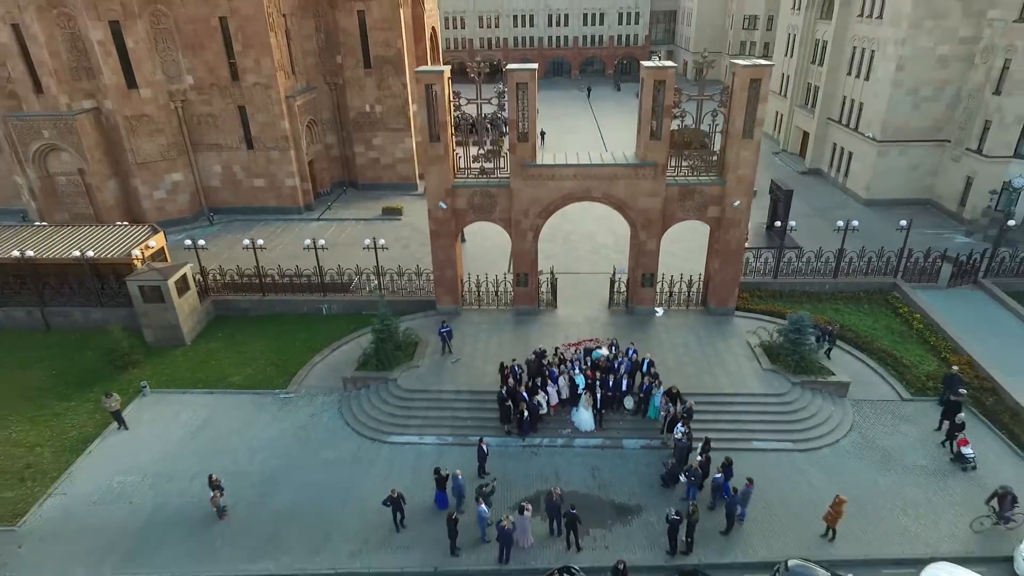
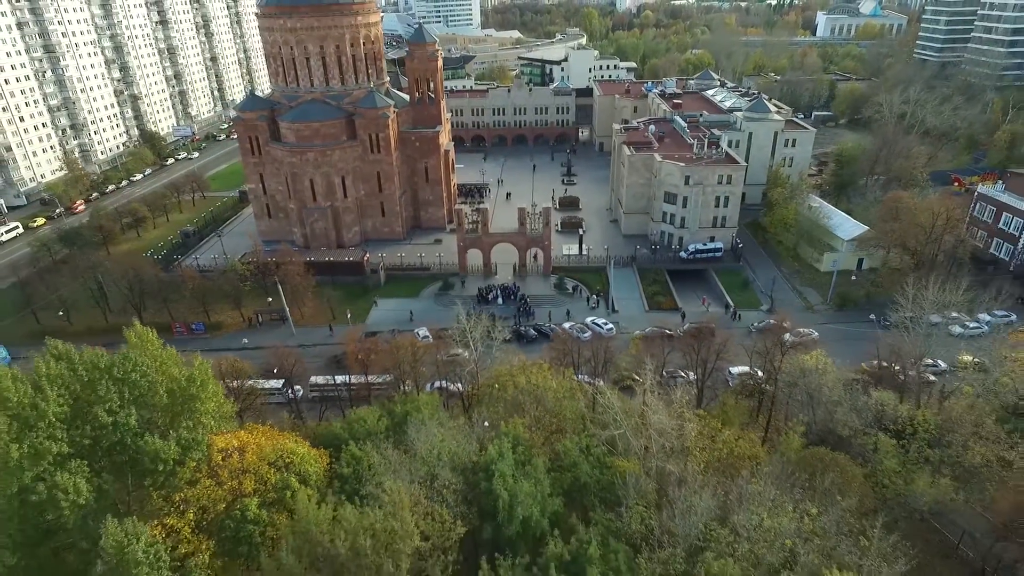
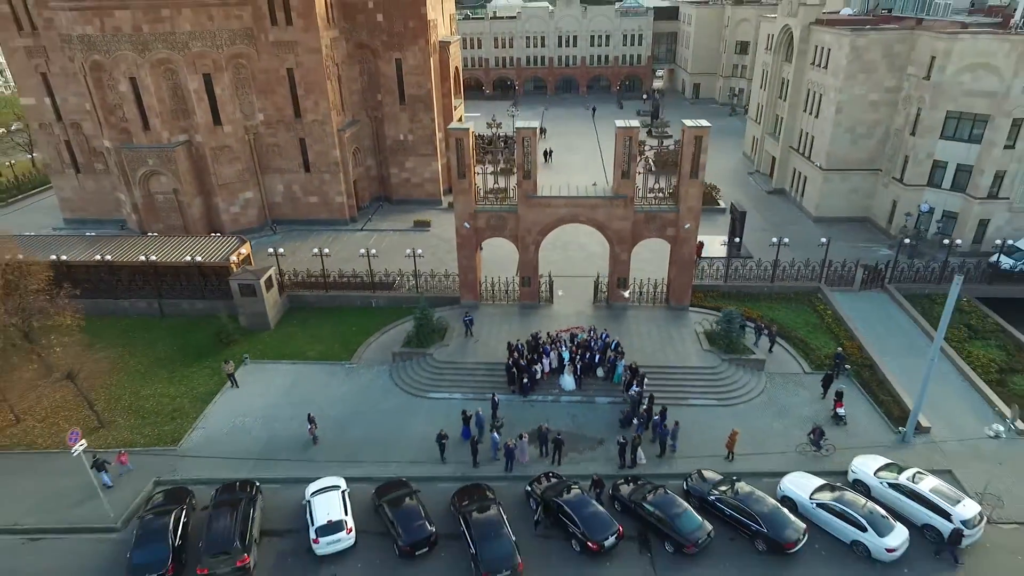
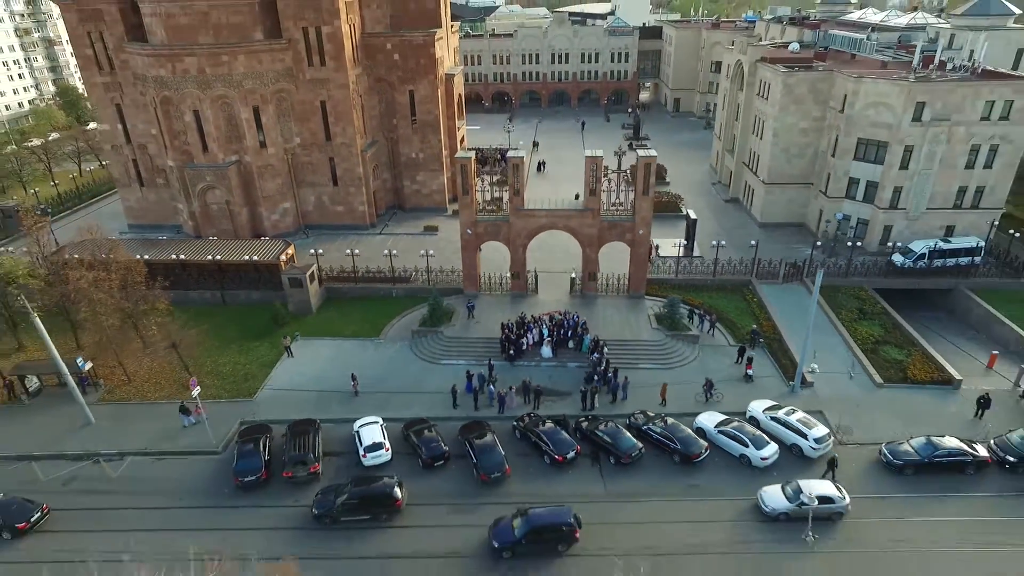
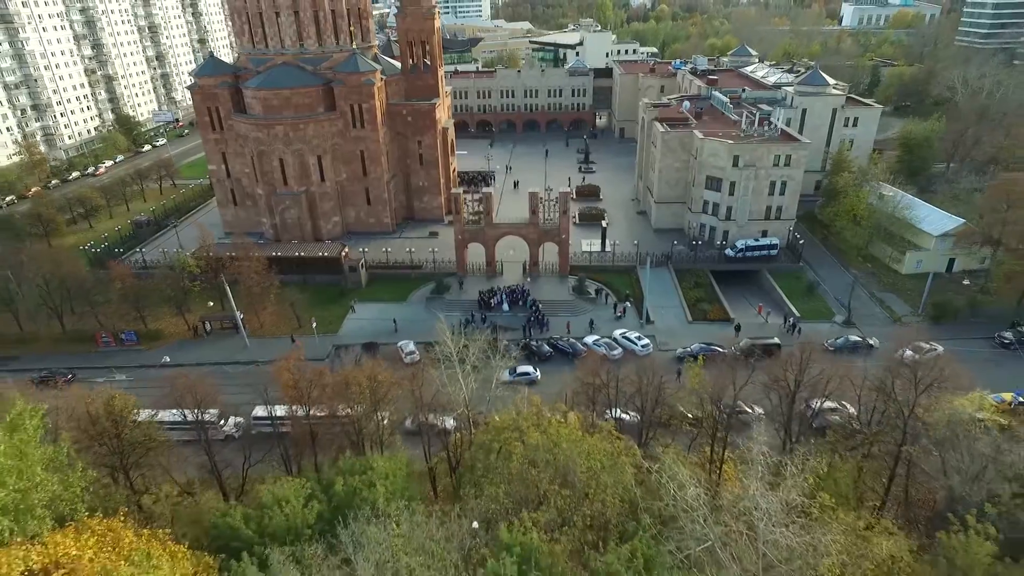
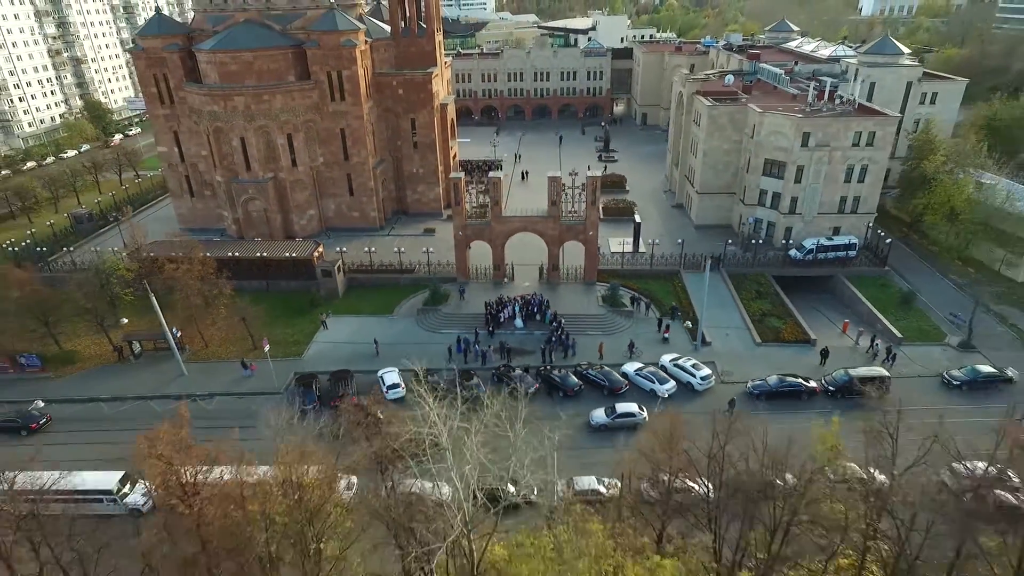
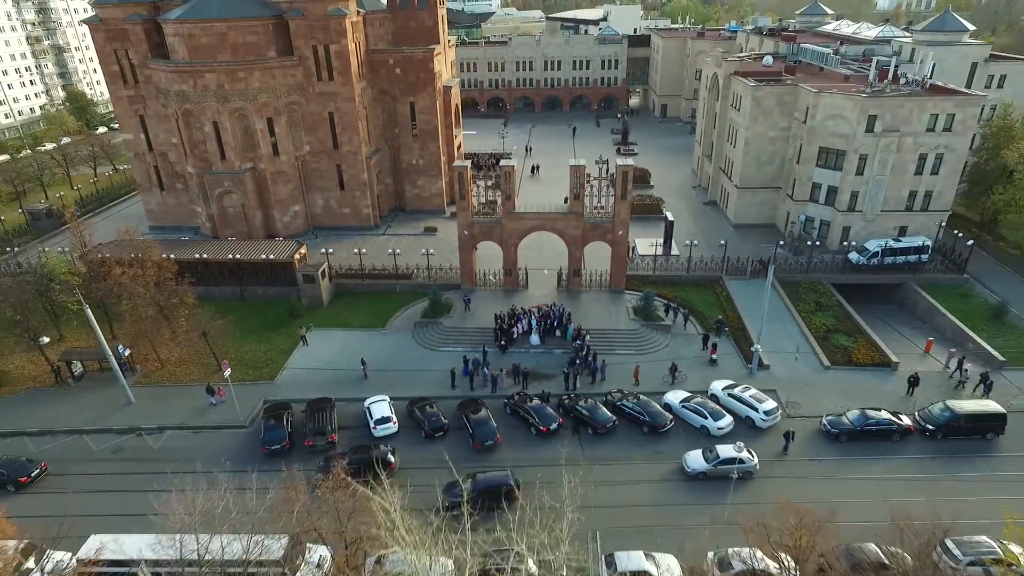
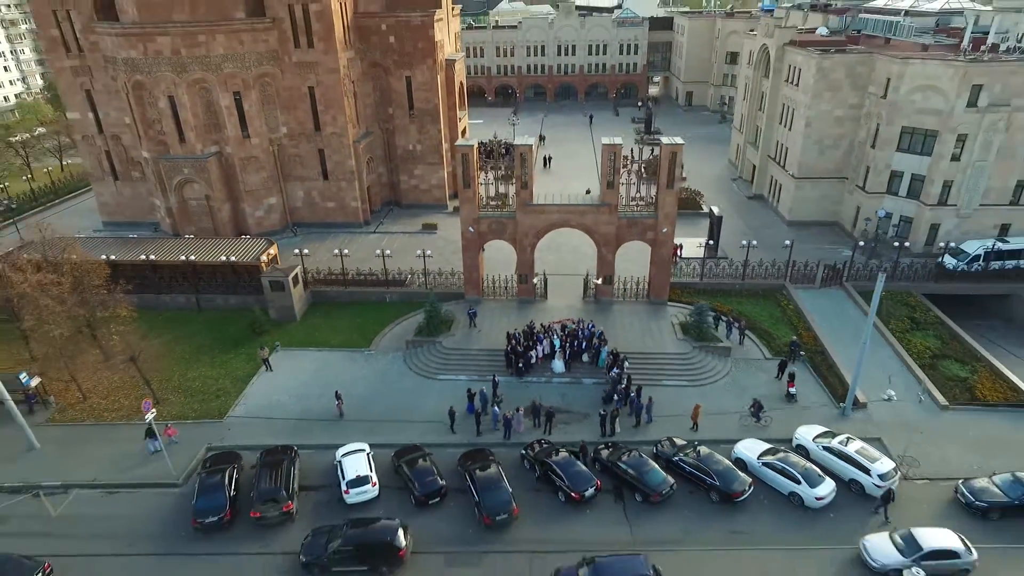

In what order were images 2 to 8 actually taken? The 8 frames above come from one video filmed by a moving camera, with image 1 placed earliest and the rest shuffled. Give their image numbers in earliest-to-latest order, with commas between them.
3, 8, 4, 7, 6, 5, 2
